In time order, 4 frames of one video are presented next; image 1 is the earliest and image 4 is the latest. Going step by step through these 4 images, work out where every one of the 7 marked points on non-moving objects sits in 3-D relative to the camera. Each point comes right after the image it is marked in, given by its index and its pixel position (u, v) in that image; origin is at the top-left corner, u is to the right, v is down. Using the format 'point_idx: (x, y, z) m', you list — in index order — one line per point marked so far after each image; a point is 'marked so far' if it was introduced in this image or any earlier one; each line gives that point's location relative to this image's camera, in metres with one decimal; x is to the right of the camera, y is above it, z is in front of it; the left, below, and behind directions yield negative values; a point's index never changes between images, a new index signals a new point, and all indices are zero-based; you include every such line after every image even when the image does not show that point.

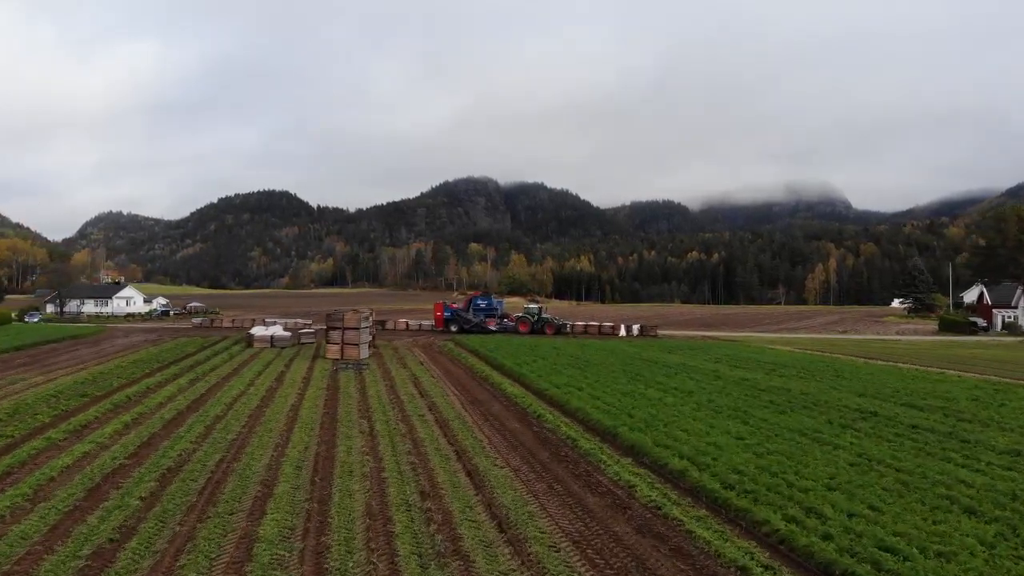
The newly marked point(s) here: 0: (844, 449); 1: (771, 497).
0: (+7.9, -3.9, +13.3) m
1: (+4.9, -4.0, +10.6) m
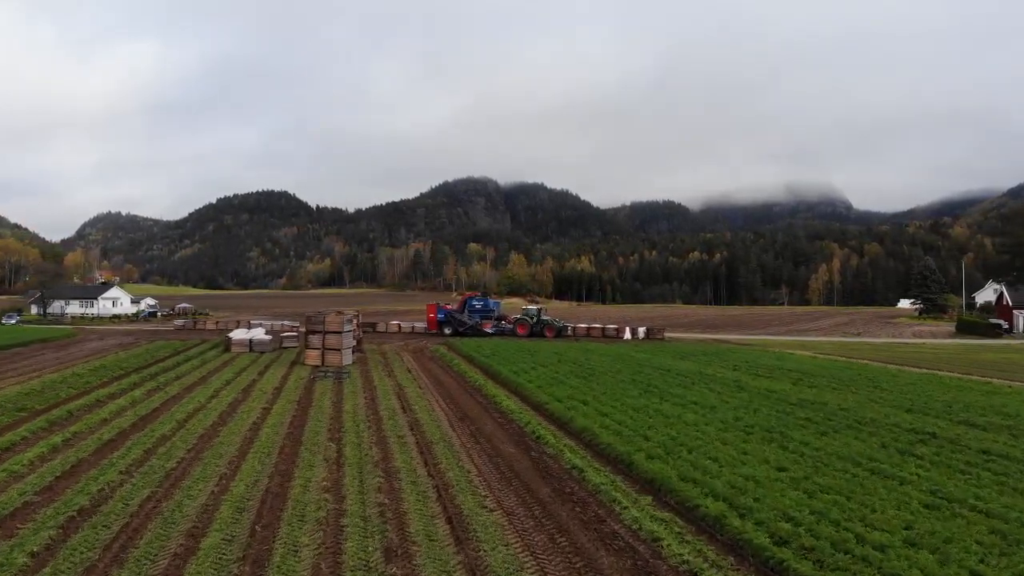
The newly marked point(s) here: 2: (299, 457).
0: (+7.8, -3.8, +10.8) m
1: (+4.8, -4.0, +8.2) m
2: (-5.0, -3.9, +13.0) m
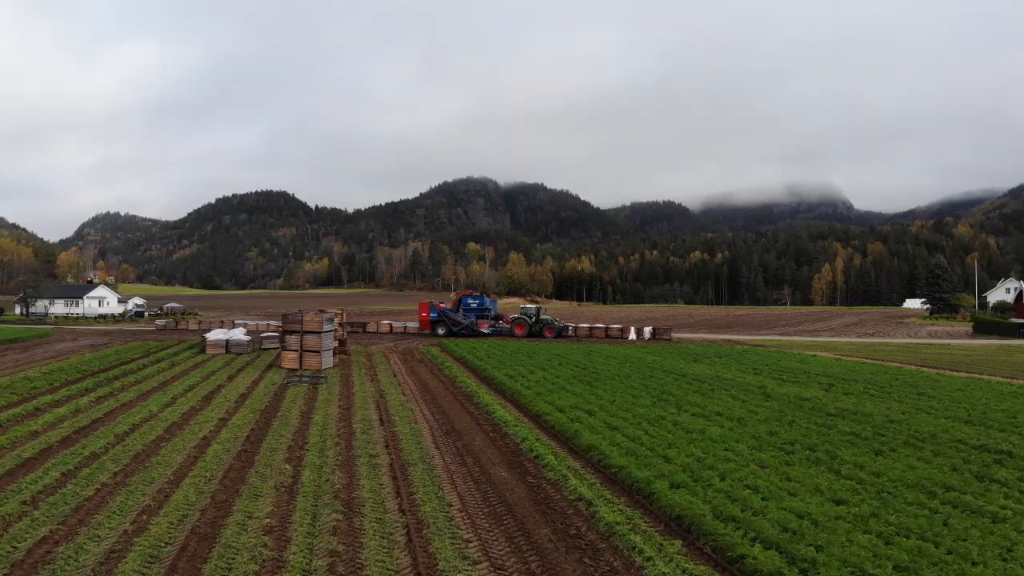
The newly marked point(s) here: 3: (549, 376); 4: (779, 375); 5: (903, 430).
0: (+7.6, -3.6, +8.5) m
1: (+4.6, -3.7, +5.9) m
2: (-5.1, -3.7, +10.7) m
3: (+1.3, -3.0, +19.2) m
4: (+9.5, -3.1, +19.8) m
5: (+9.3, -3.4, +13.2) m
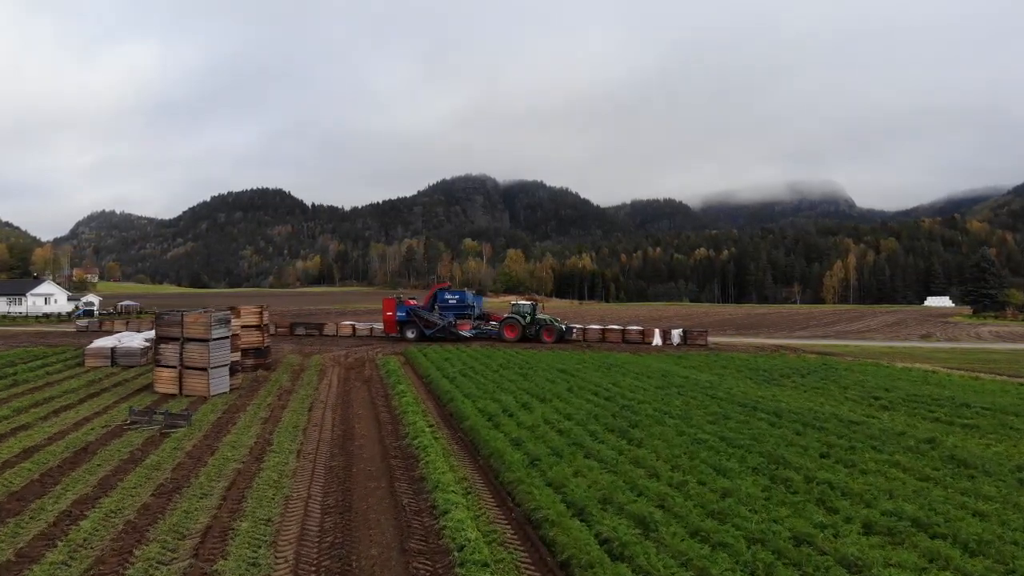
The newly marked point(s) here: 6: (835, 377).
0: (+7.2, -3.2, +0.9) m
1: (+4.2, -3.4, -1.8) m
2: (-5.5, -3.4, +3.0) m
3: (+0.8, -2.6, +11.5) m
4: (+9.0, -2.7, +12.1) m
5: (+8.8, -3.0, +5.5) m
6: (+9.6, -2.6, +16.8) m
